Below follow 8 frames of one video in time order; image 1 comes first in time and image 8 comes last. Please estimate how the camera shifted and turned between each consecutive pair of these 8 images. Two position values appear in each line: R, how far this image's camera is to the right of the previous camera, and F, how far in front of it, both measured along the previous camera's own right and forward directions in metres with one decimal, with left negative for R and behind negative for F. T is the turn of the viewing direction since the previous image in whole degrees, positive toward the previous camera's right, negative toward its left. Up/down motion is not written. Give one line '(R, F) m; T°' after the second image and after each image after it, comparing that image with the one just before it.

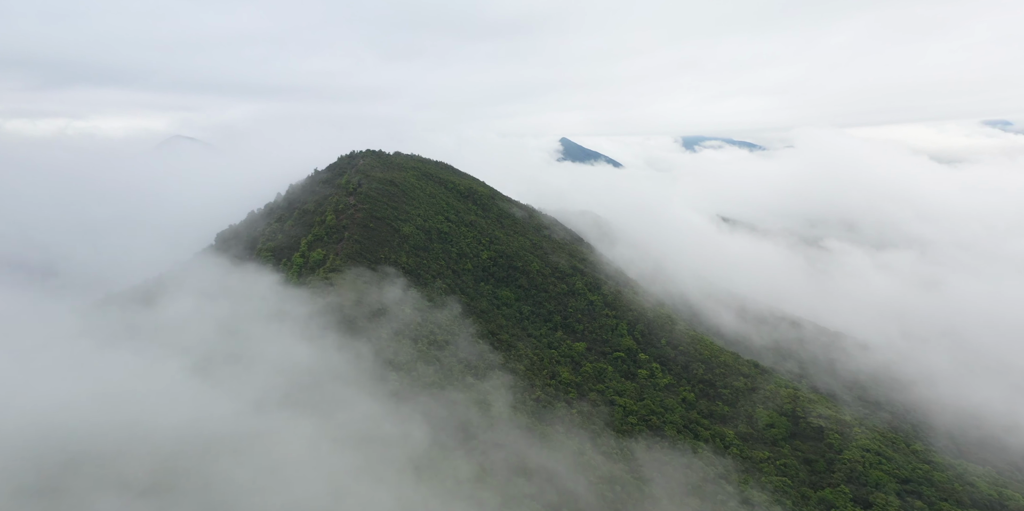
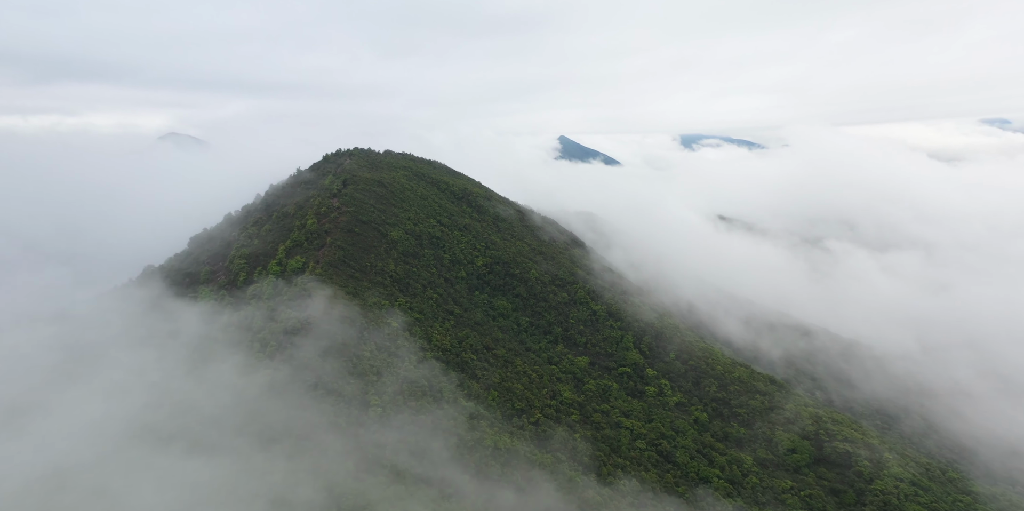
(+0.1, +5.6) m; 0°
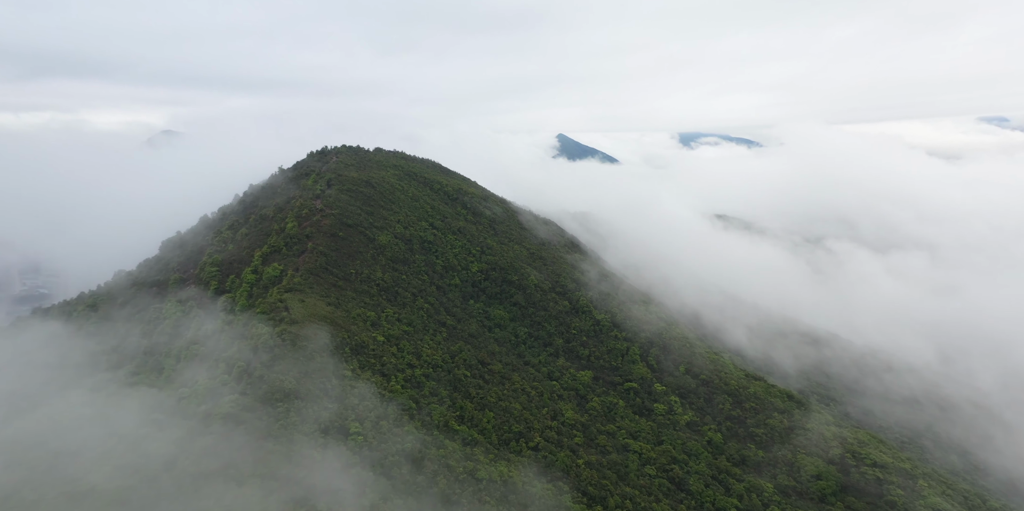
(+0.1, +5.1) m; 0°
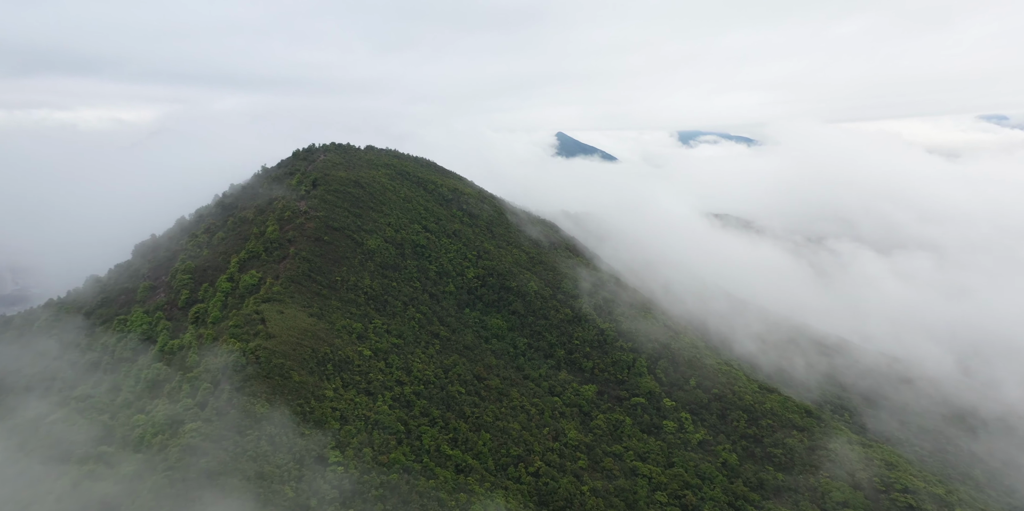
(+0.1, +4.4) m; 0°
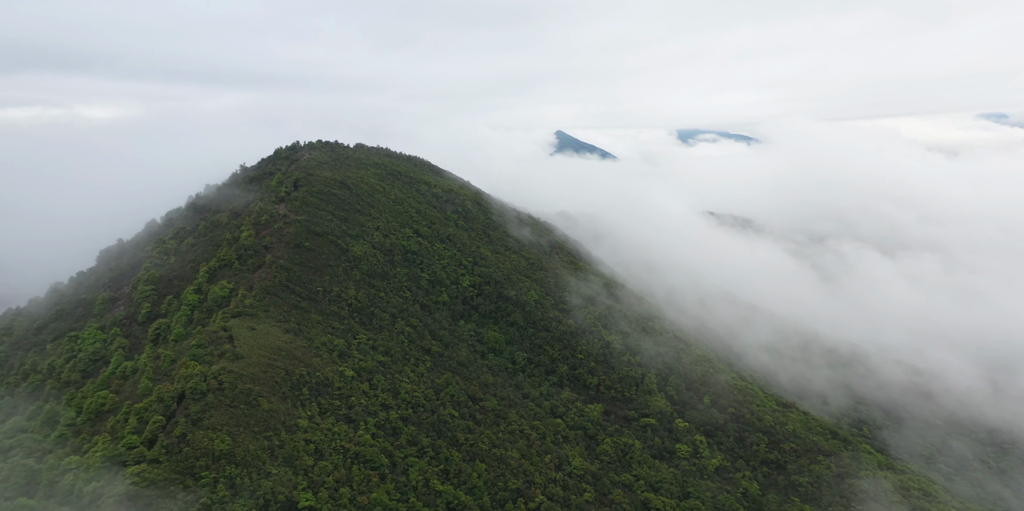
(+0.1, +4.9) m; 0°
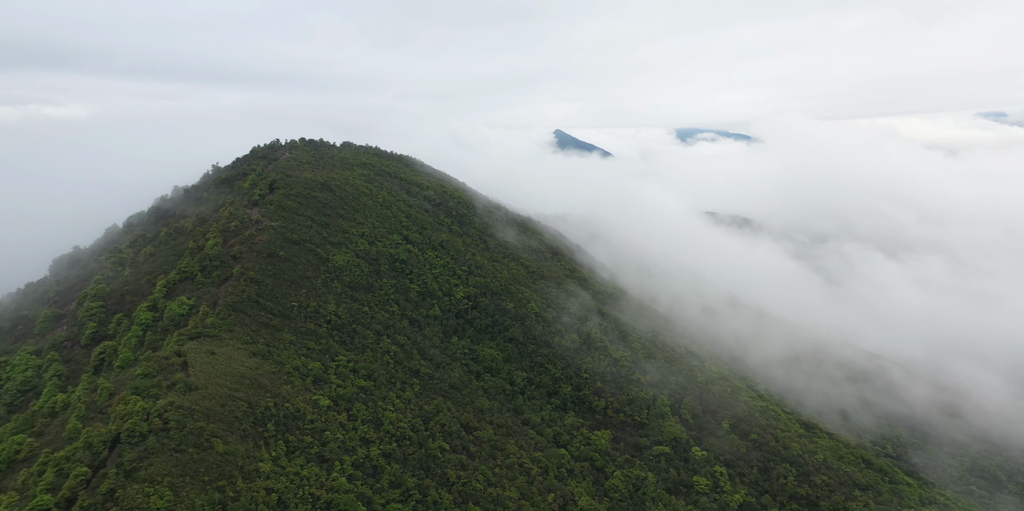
(+0.1, +5.4) m; 0°
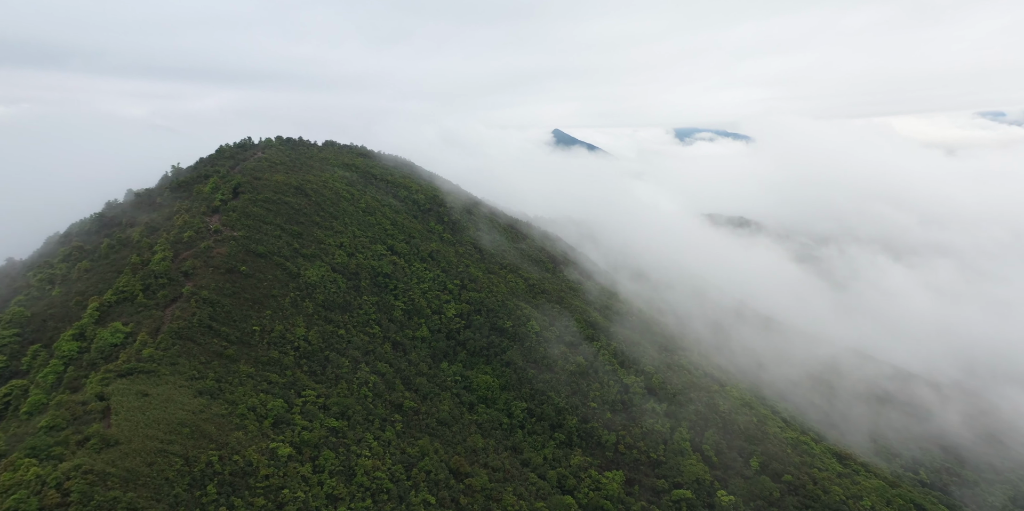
(+0.1, +6.4) m; 0°
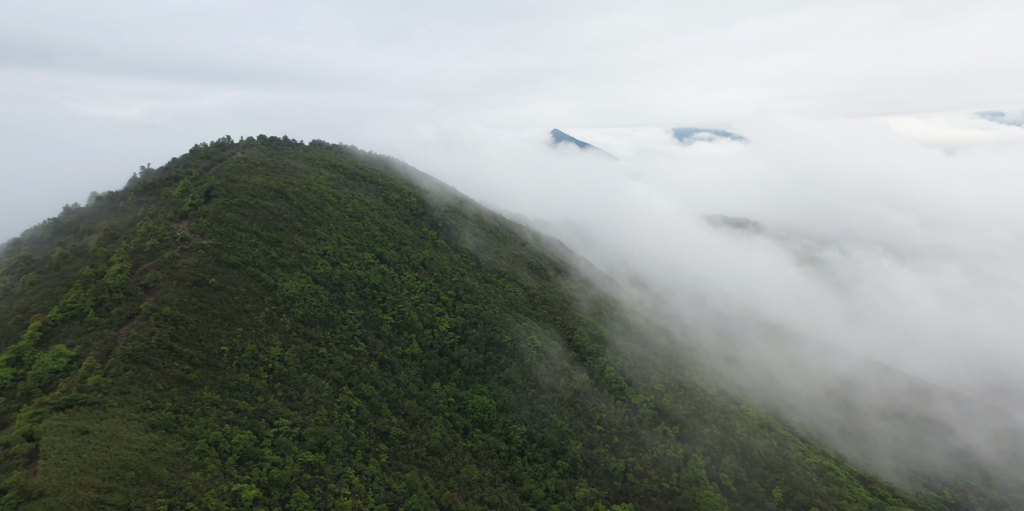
(+0.1, +4.0) m; 0°
